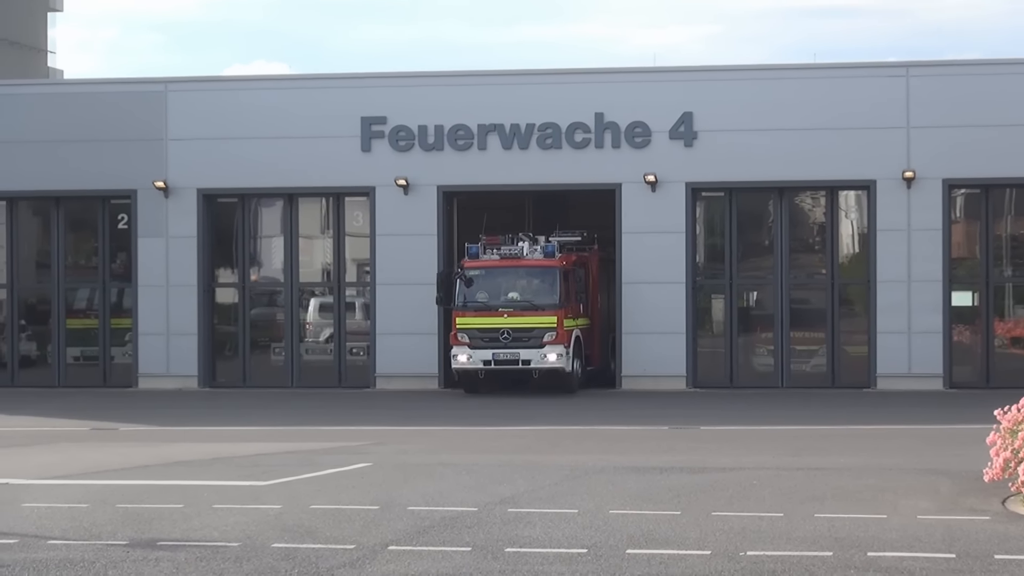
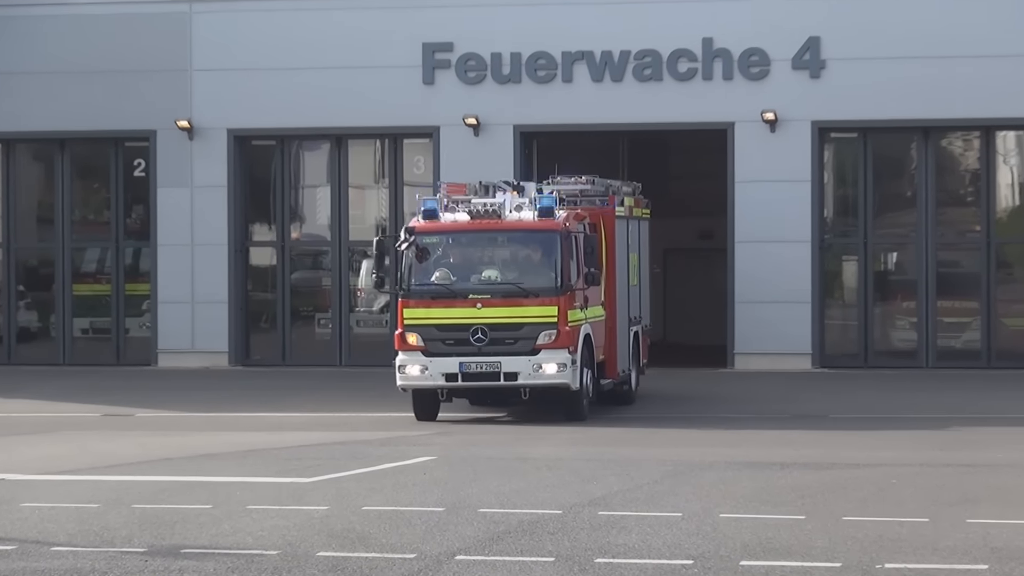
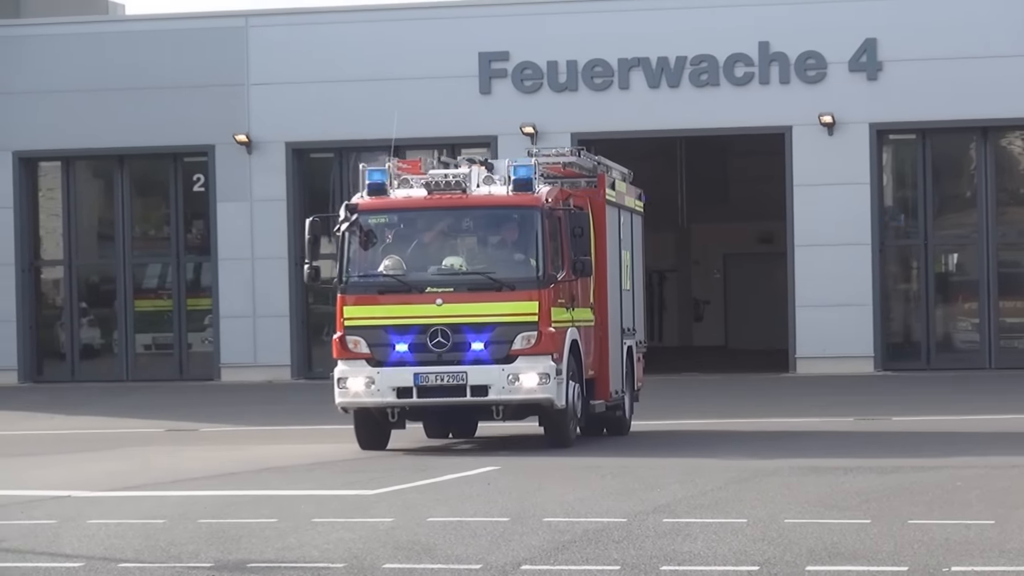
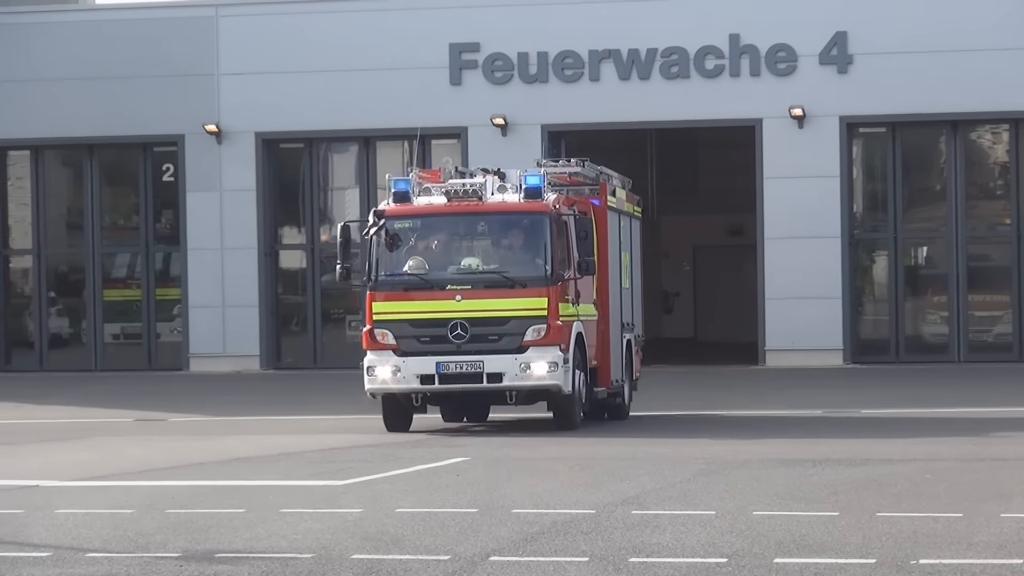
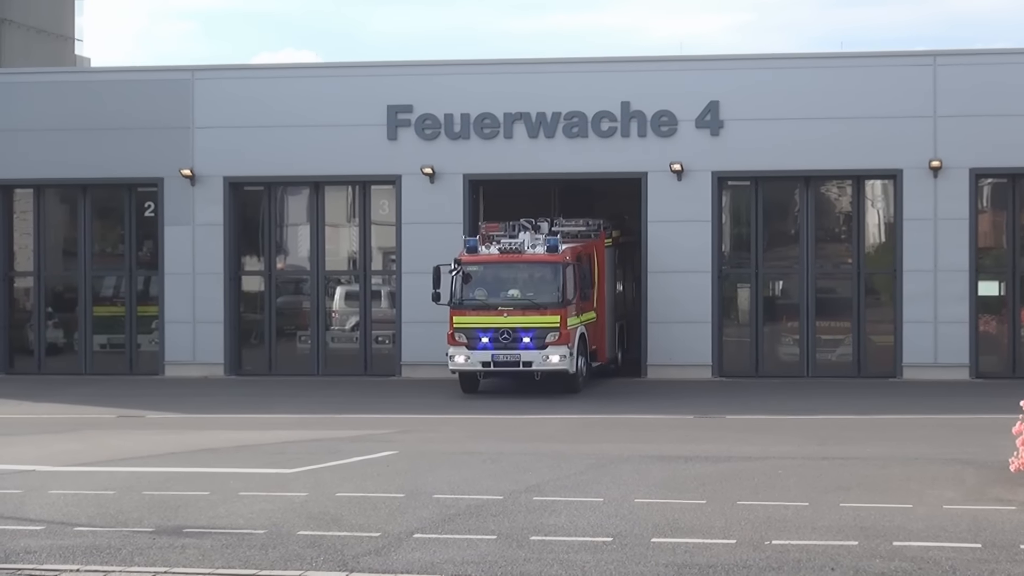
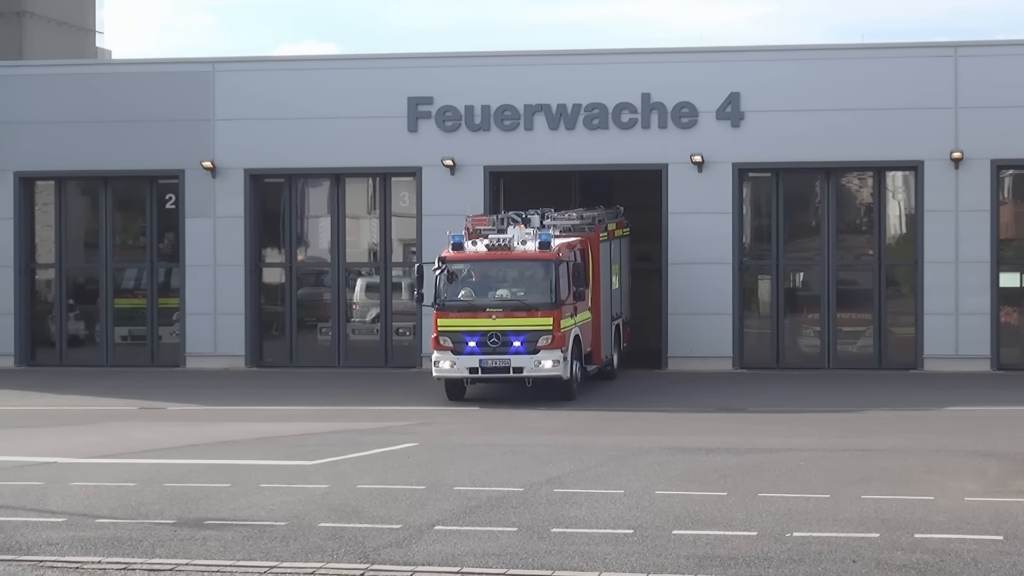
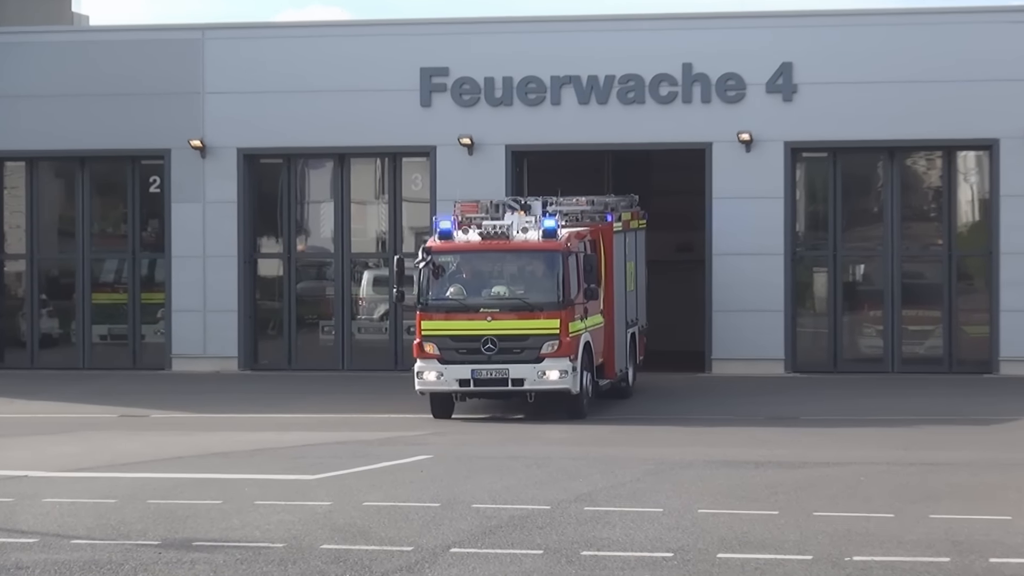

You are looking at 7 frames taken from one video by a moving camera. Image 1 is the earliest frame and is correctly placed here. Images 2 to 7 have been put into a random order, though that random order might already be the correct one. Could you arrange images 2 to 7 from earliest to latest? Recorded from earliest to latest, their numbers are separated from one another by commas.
5, 6, 7, 2, 4, 3
